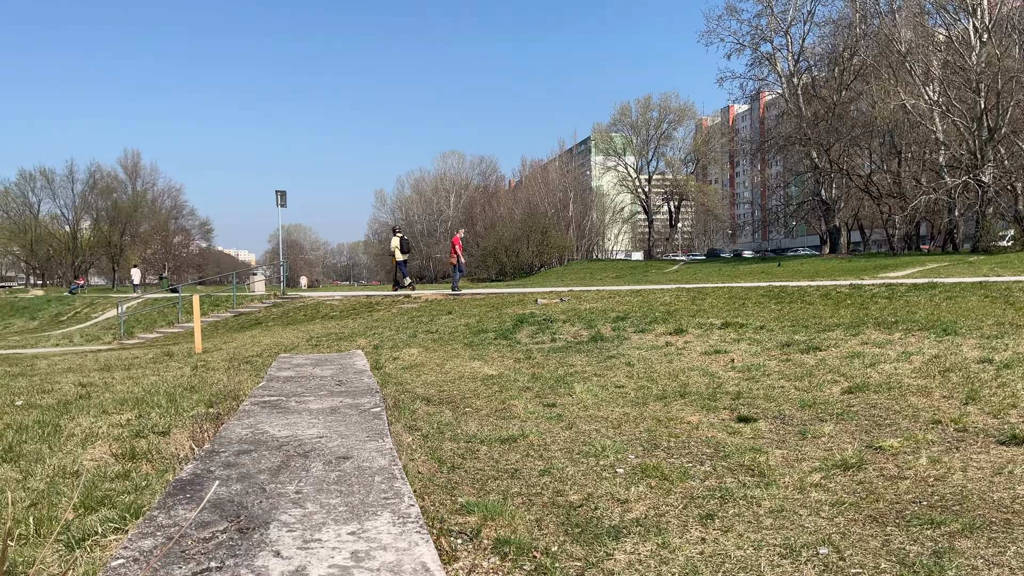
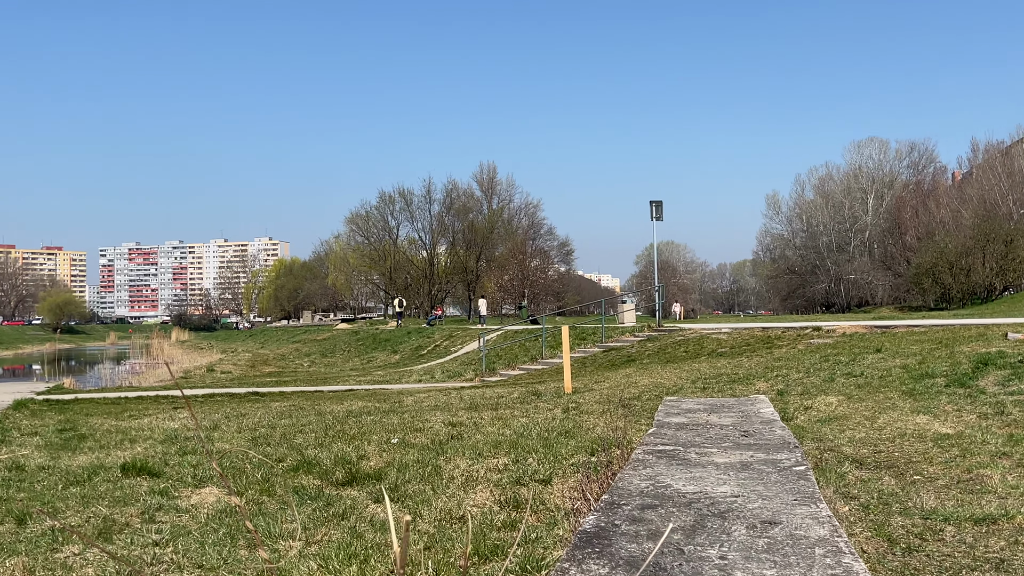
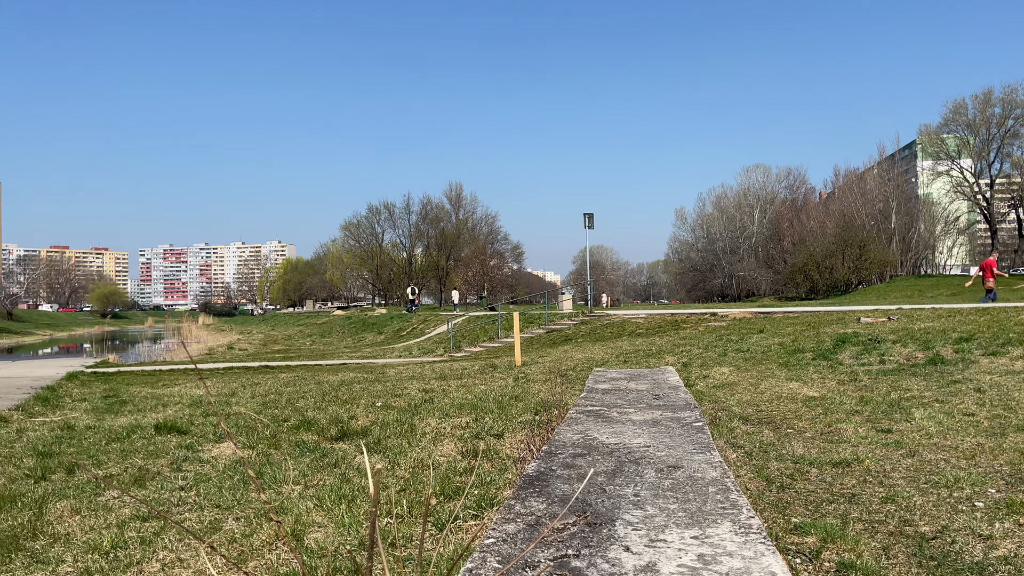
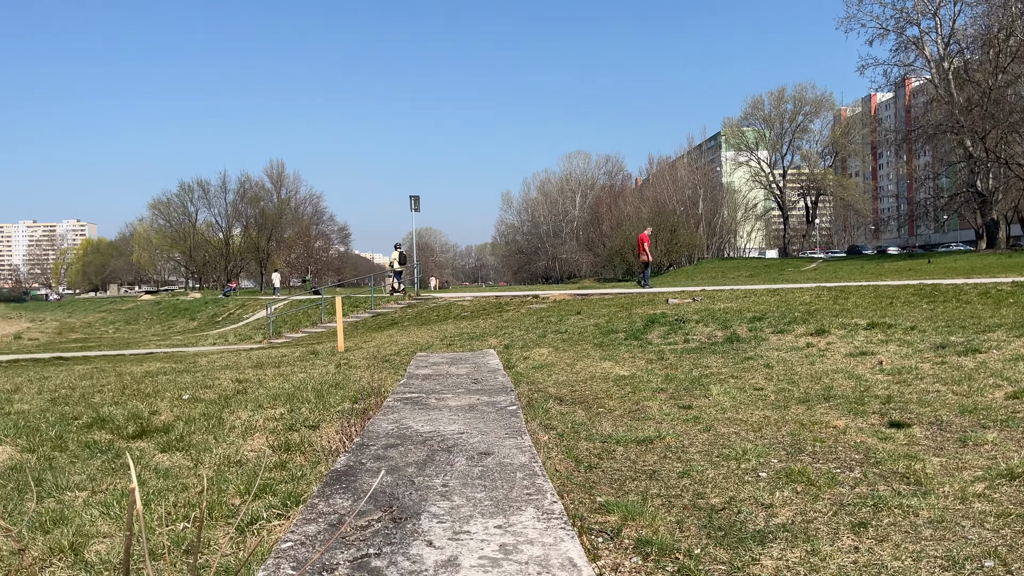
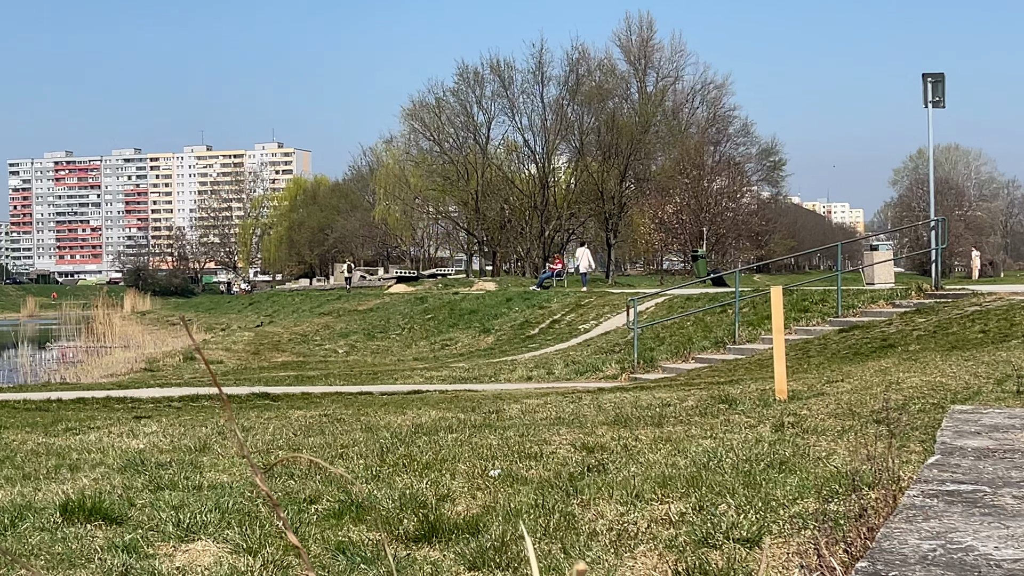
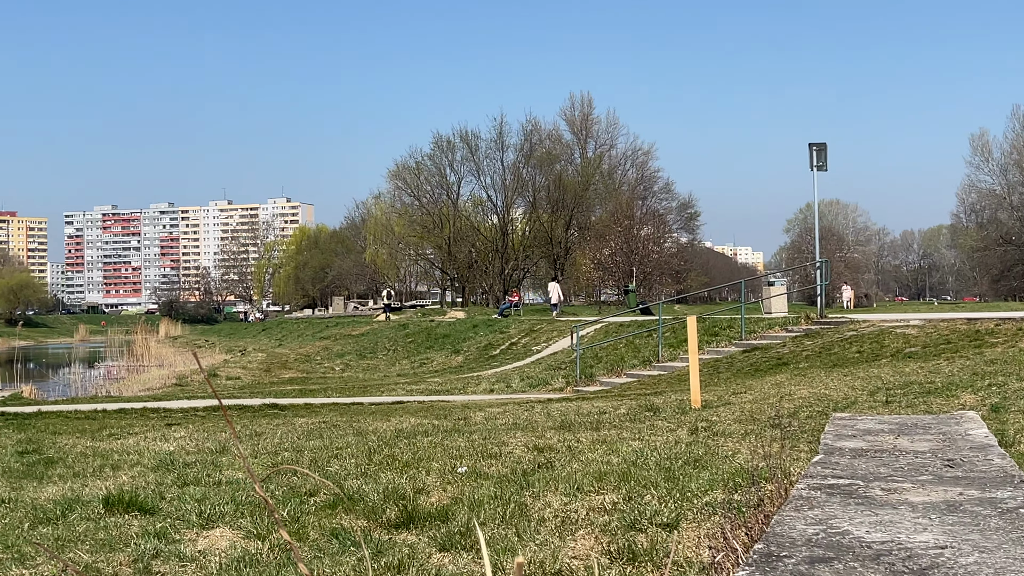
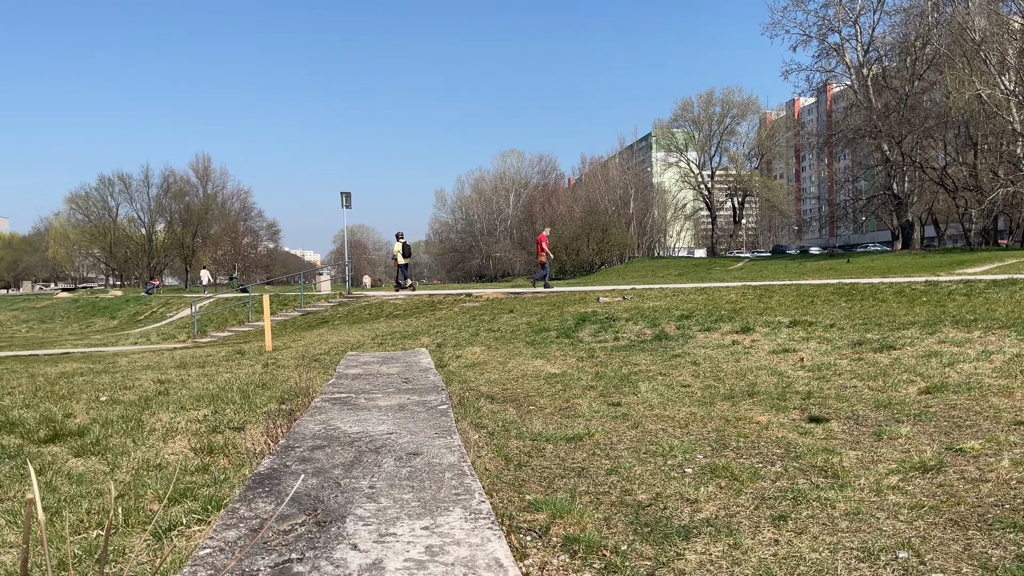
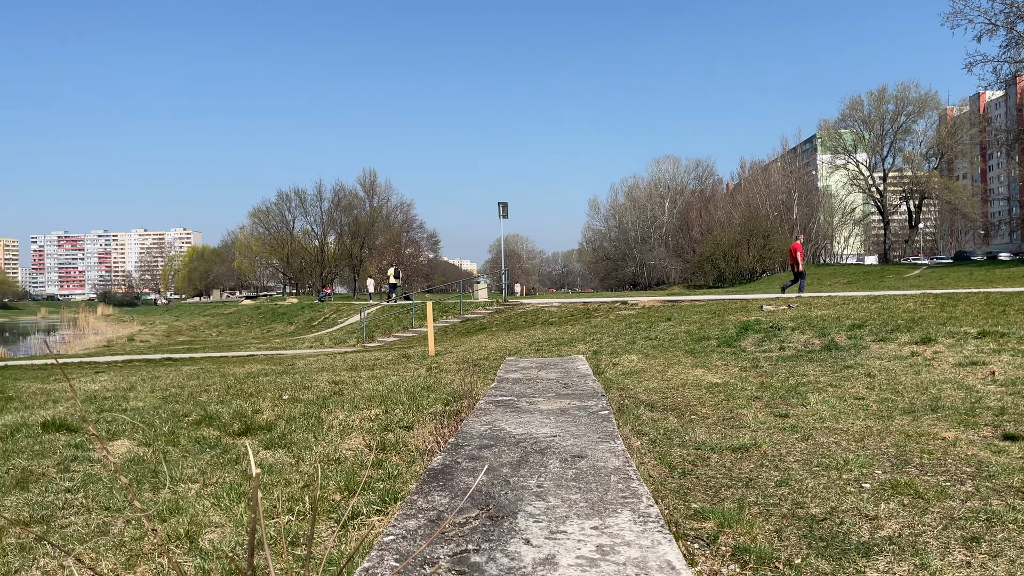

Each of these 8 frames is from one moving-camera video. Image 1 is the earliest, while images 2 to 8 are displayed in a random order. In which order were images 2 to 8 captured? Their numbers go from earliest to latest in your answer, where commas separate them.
7, 4, 8, 3, 2, 6, 5
